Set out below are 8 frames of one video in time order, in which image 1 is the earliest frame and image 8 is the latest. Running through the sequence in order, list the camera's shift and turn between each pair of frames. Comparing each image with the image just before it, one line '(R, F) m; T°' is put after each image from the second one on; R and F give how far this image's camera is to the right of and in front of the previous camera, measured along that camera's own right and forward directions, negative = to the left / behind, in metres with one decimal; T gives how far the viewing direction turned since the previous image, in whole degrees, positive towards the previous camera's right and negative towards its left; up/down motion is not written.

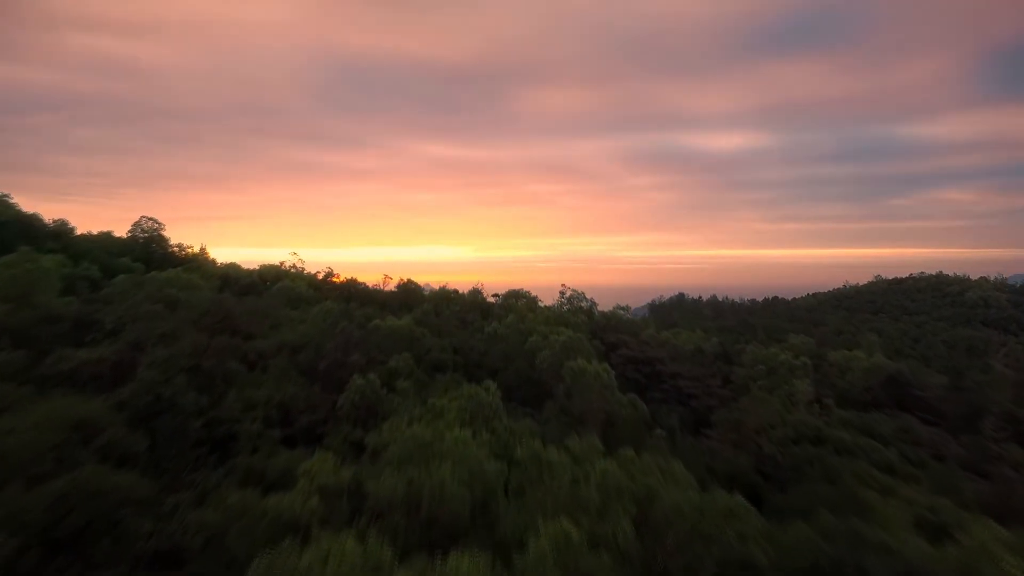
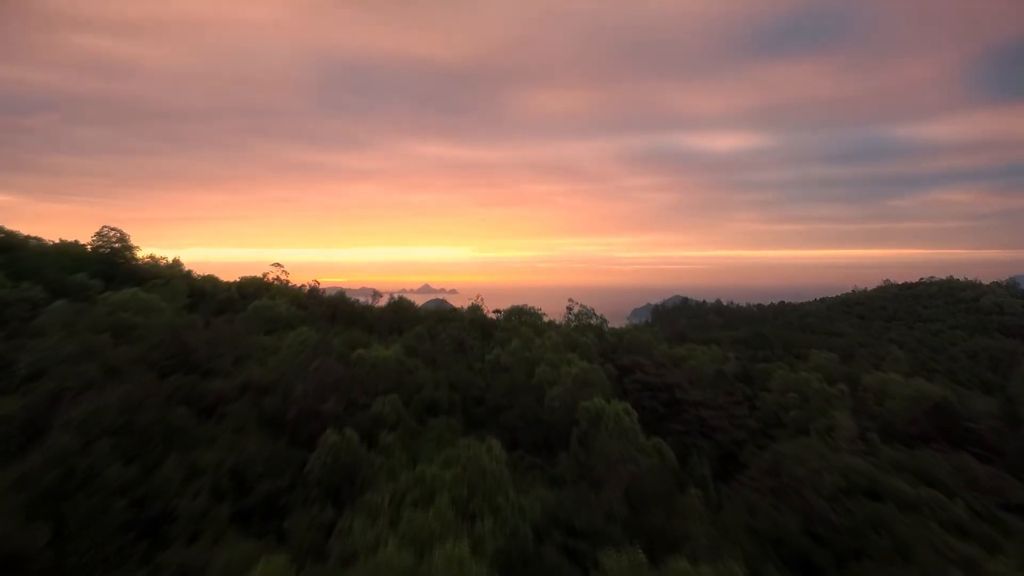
(-0.1, +1.3) m; 0°
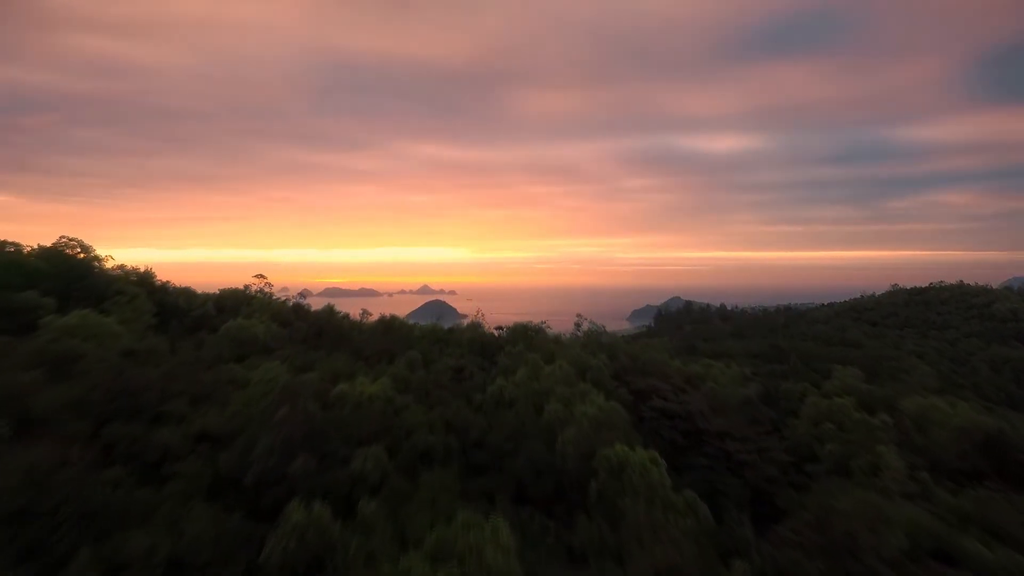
(-0.1, +1.1) m; 0°
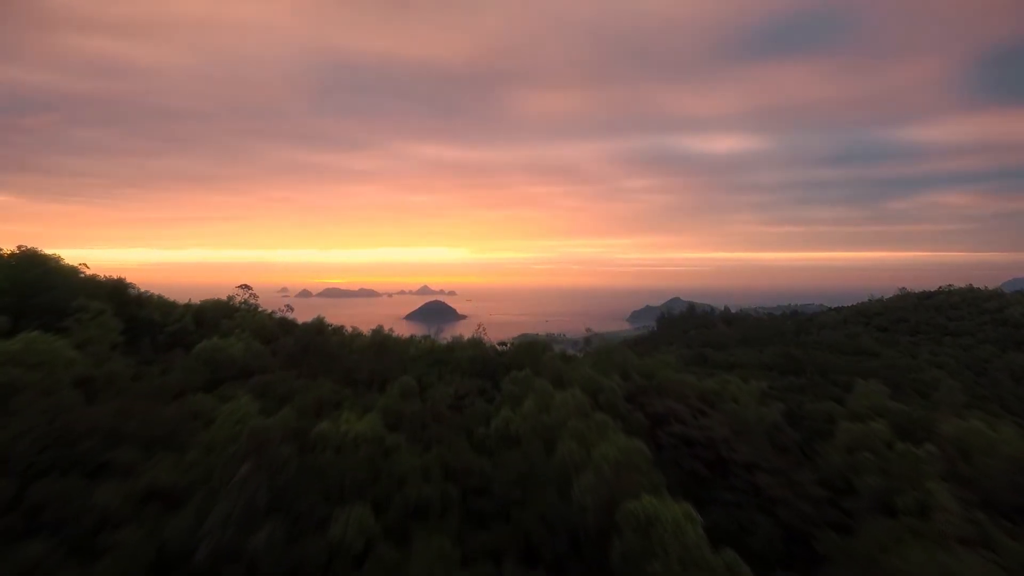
(-0.1, +1.0) m; 0°
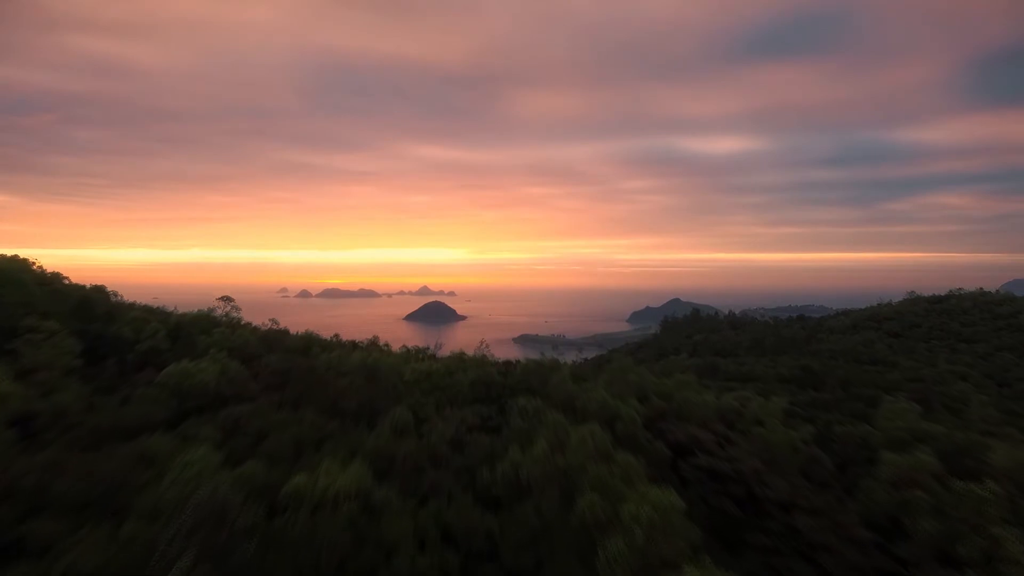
(-0.1, +1.0) m; 0°
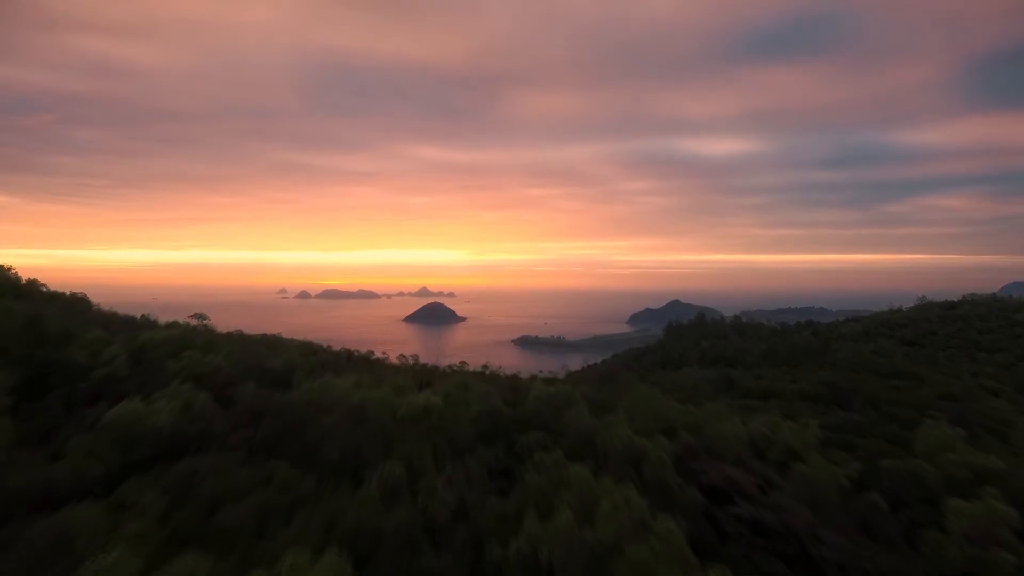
(-0.2, +1.2) m; 0°
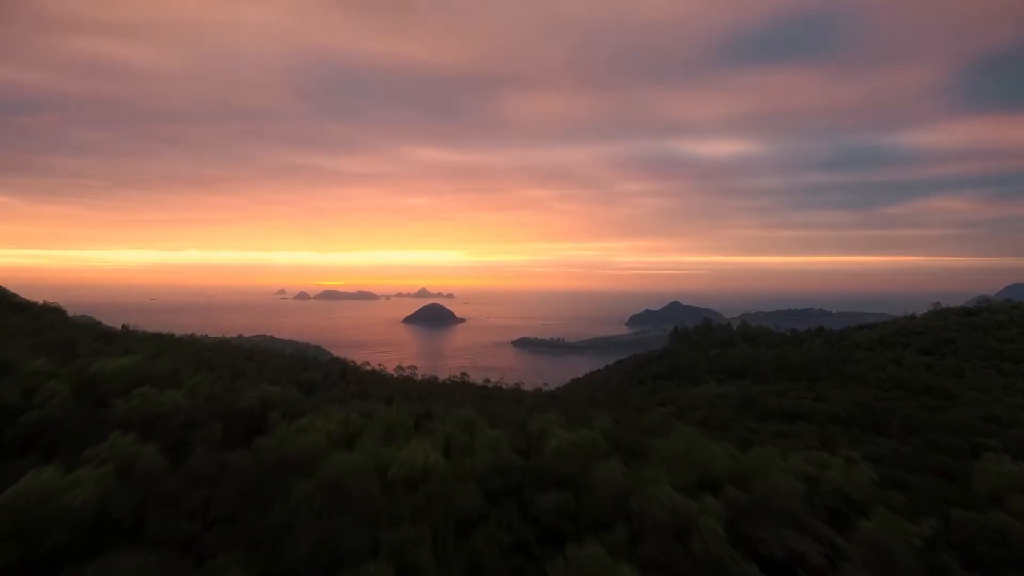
(-0.2, +1.4) m; 0°
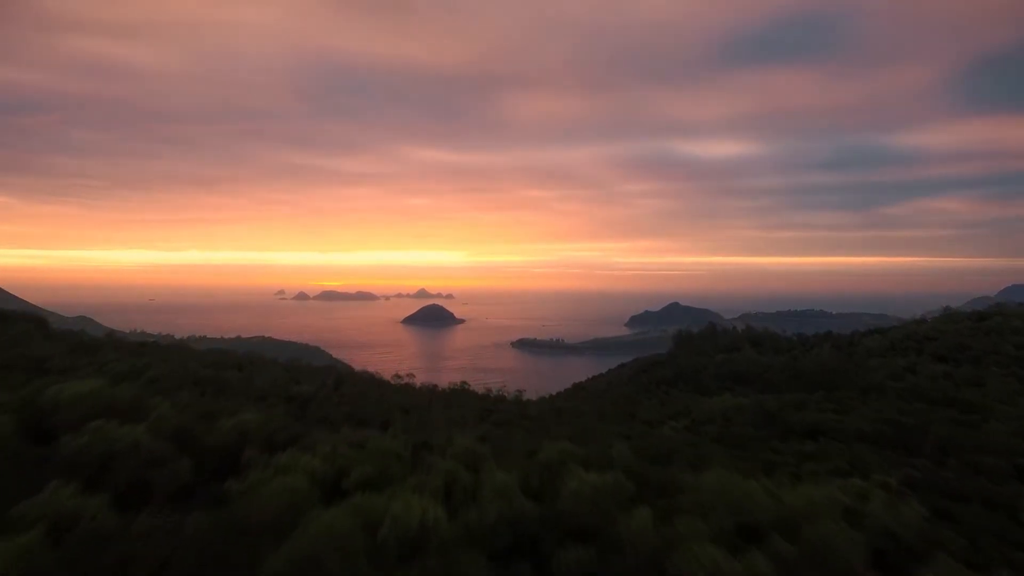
(-0.1, +1.0) m; 0°
